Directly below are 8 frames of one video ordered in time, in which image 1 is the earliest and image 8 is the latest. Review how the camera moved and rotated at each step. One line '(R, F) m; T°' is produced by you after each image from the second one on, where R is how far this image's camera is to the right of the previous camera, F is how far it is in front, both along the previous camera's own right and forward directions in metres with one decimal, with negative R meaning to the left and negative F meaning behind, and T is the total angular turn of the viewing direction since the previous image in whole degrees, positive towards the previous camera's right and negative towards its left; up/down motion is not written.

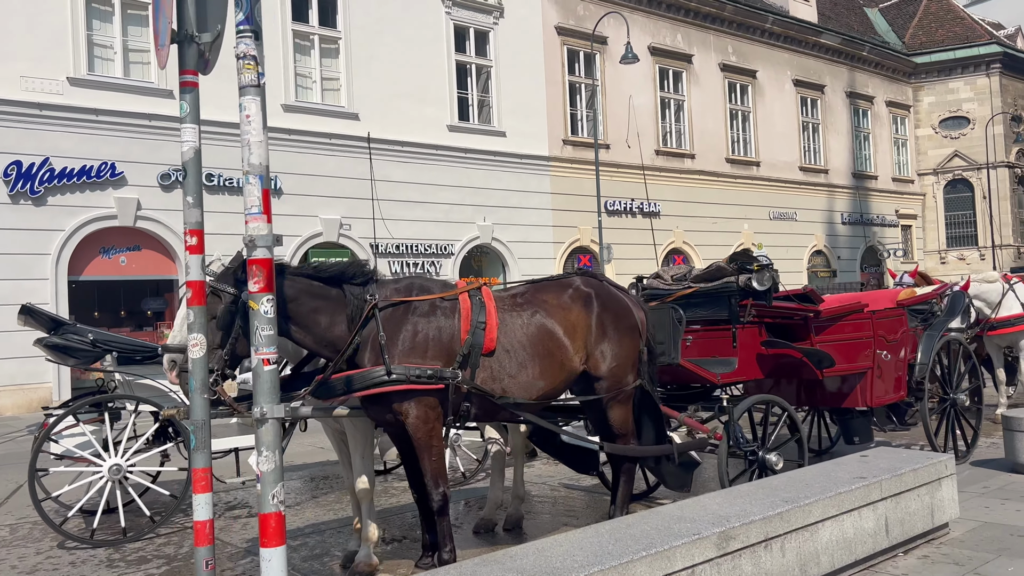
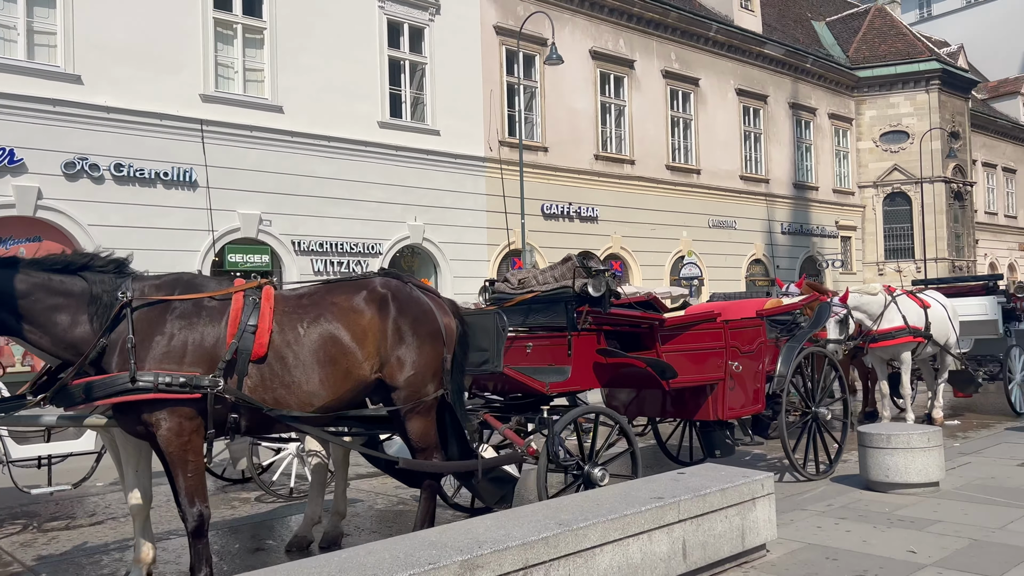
(+0.9, +0.3) m; +3°
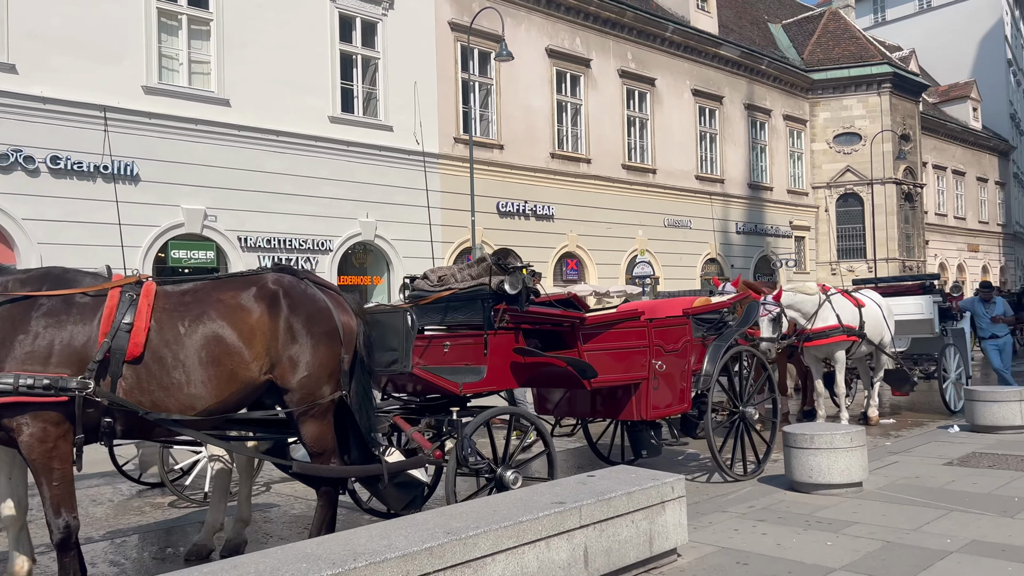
(+0.3, +0.2) m; +2°
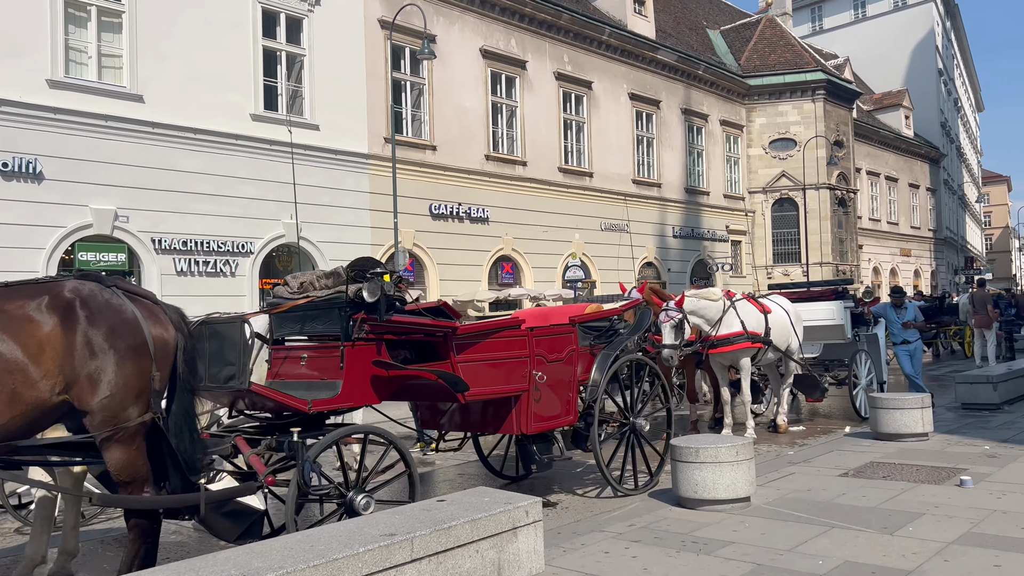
(+0.5, +0.3) m; +3°
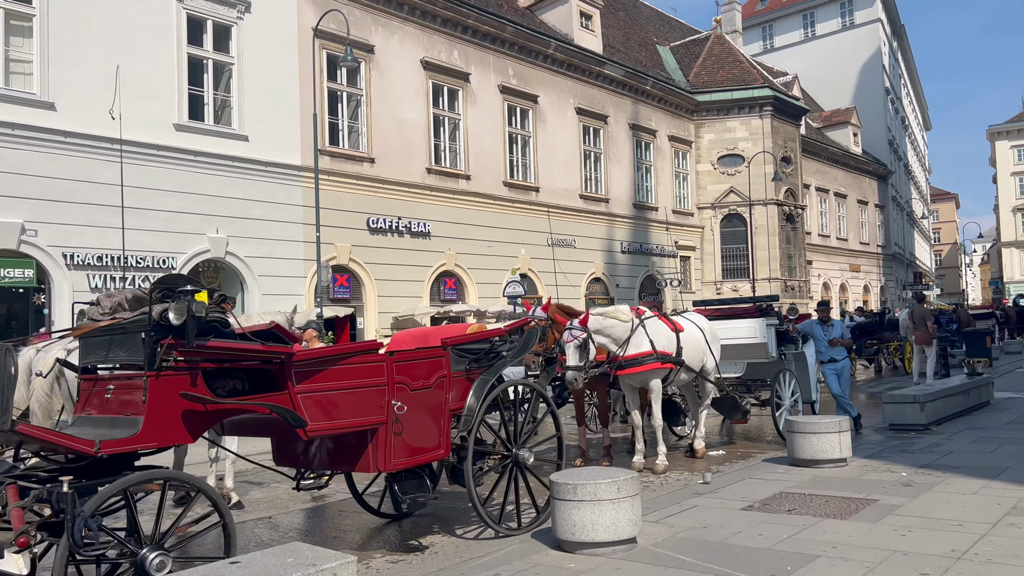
(+0.6, +0.5) m; +3°
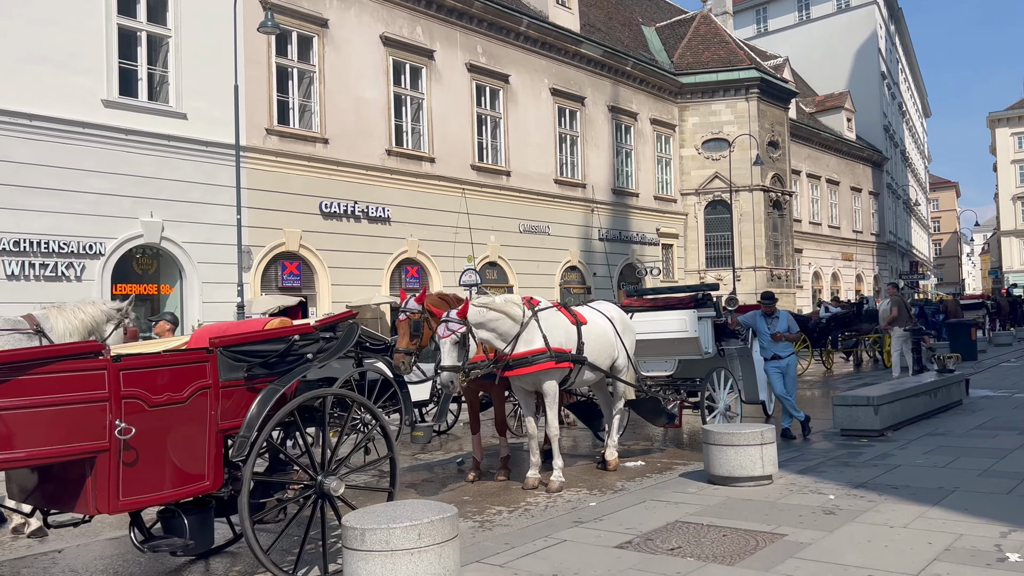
(+1.1, +1.2) m; 0°
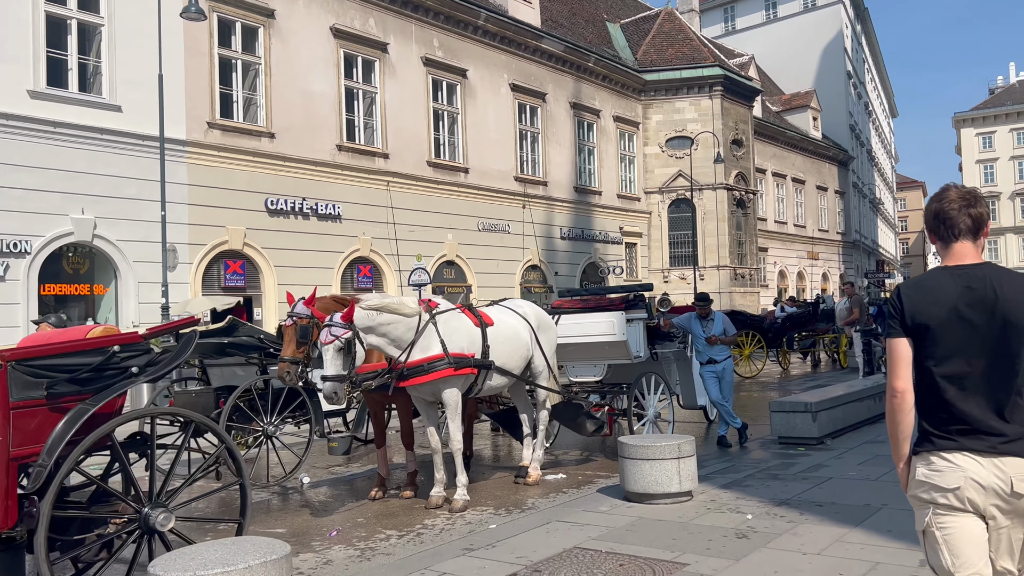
(+0.6, +0.5) m; +2°
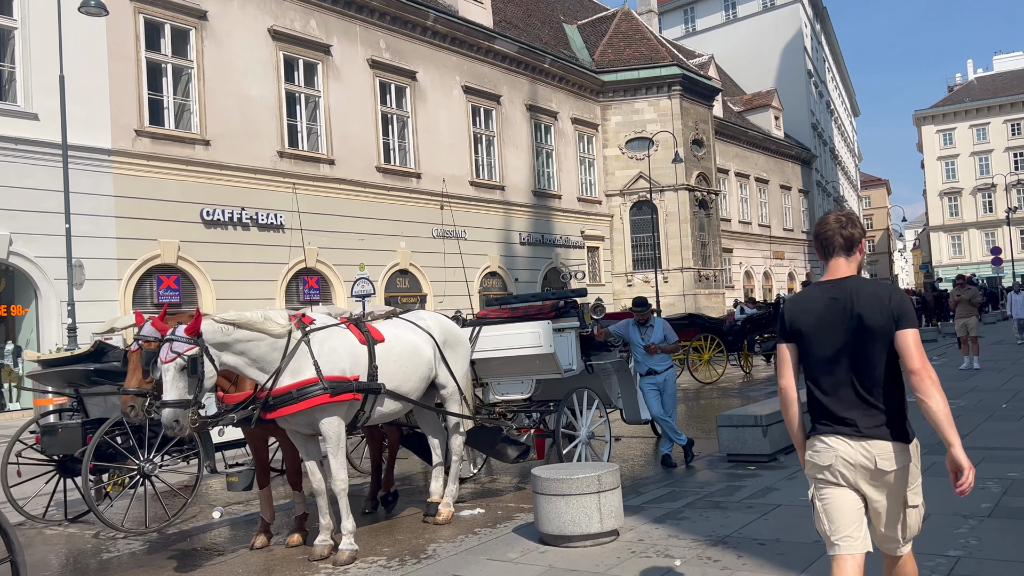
(+0.5, +0.9) m; +2°
